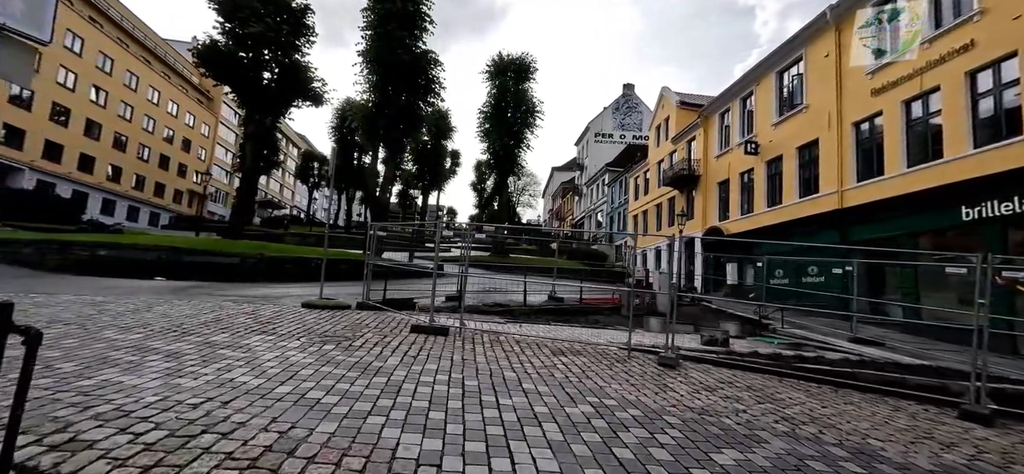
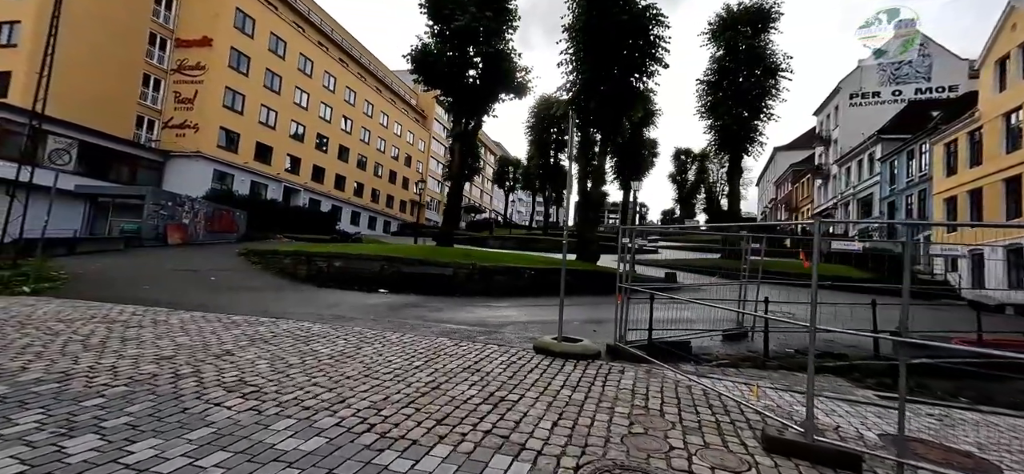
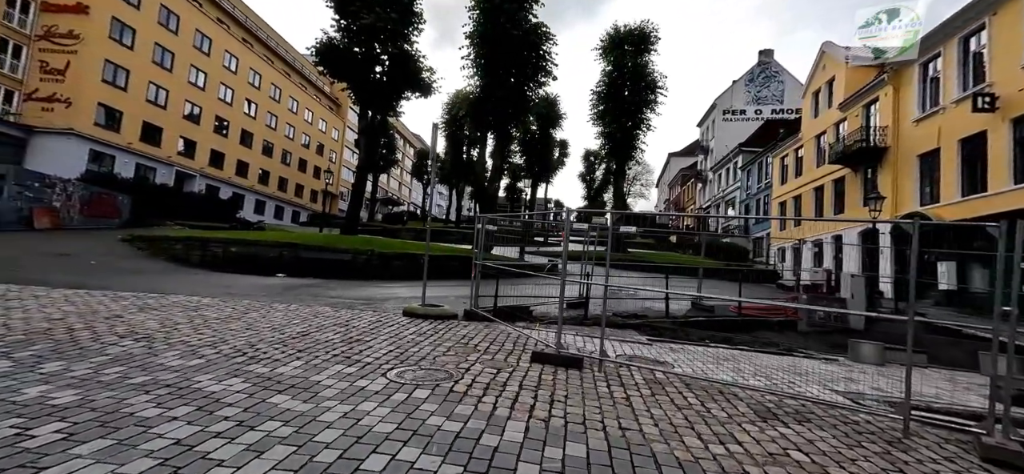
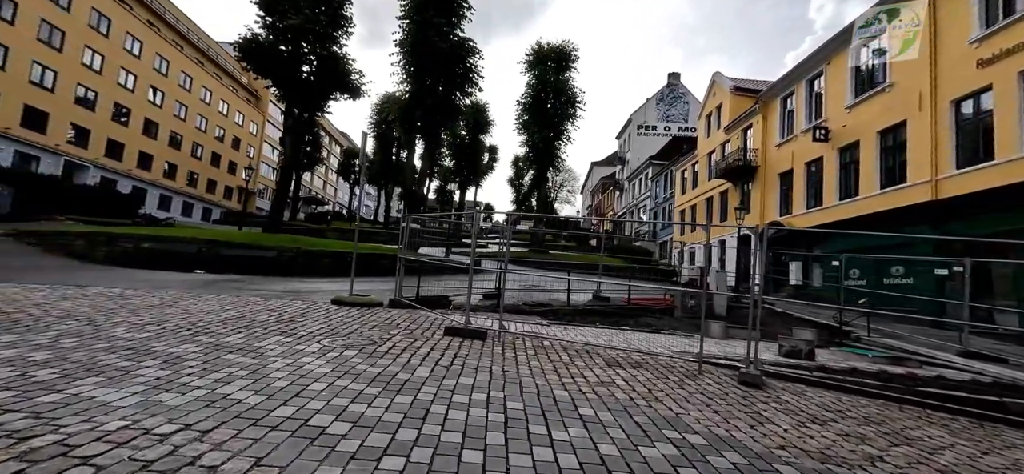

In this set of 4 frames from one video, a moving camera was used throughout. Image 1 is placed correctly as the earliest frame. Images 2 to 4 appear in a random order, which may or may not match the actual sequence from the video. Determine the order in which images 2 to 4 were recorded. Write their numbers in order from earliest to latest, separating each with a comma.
4, 3, 2
